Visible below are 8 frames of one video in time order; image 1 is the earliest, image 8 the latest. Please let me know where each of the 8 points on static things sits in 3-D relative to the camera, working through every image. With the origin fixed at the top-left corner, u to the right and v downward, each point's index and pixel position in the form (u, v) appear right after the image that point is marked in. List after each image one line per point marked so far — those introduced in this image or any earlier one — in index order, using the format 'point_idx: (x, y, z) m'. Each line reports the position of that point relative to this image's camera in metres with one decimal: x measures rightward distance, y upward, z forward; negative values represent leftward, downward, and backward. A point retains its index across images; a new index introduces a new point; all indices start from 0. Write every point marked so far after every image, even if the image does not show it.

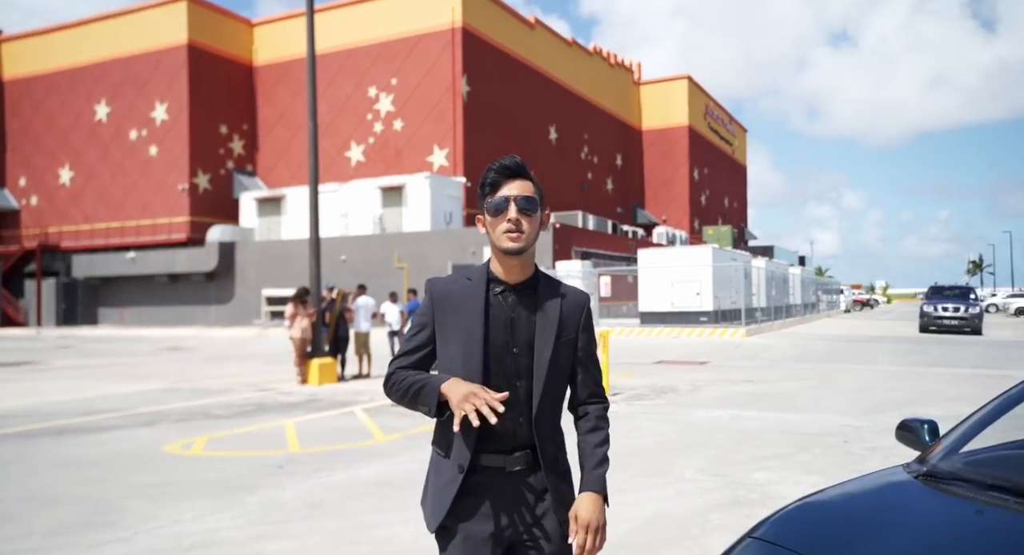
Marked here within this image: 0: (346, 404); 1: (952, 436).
0: (-2.4, -1.9, +10.3) m
1: (+2.4, -0.8, +3.7) m
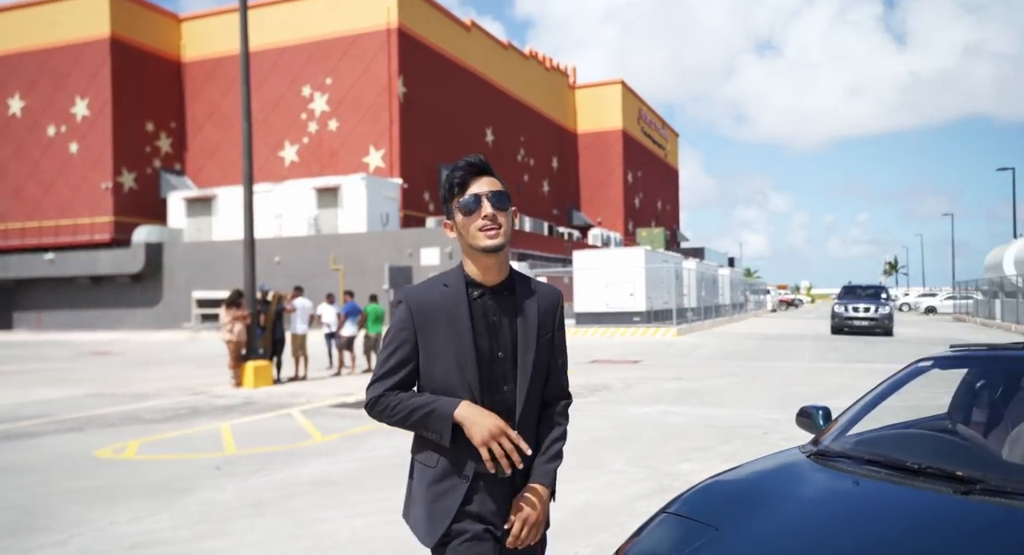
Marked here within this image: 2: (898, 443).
0: (-3.4, -1.9, +10.3) m
1: (+2.0, -0.8, +4.2) m
2: (+2.0, -0.8, +3.5) m
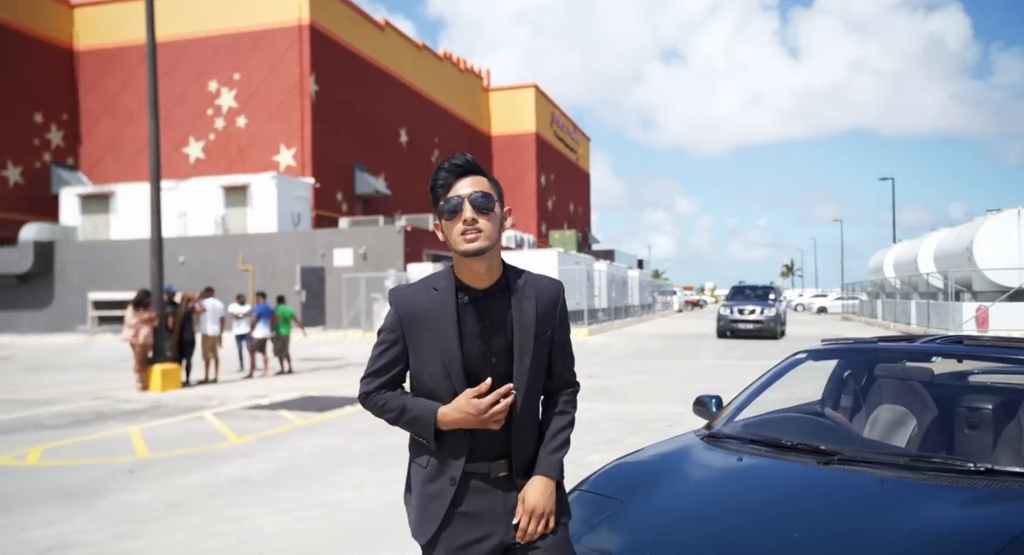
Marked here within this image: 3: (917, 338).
0: (-4.6, -1.9, +10.1) m
1: (+1.5, -0.8, +4.7) m
2: (+1.5, -0.9, +4.0) m
3: (+2.7, -0.4, +4.7) m
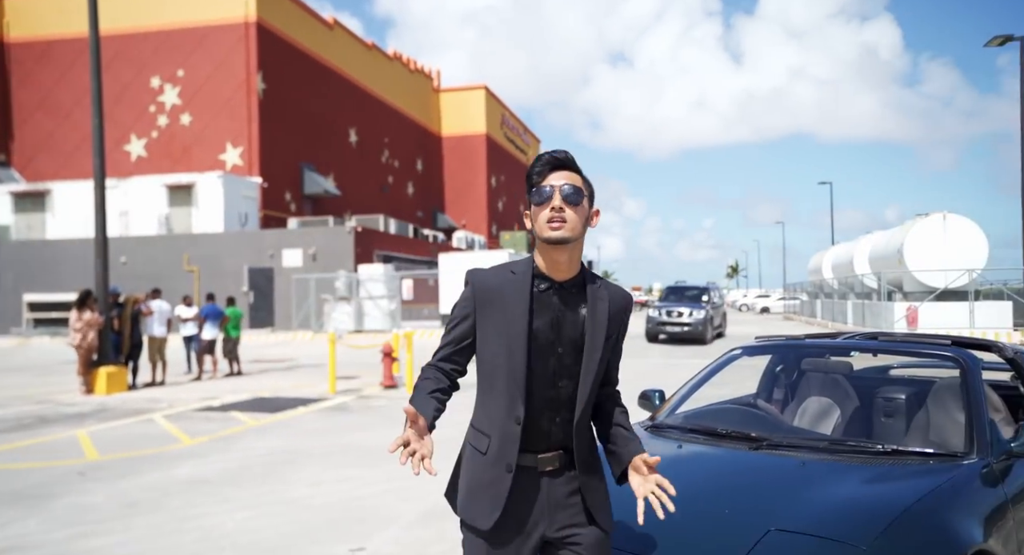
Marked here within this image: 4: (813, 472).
0: (-5.3, -1.9, +10.0) m
1: (+1.2, -0.9, +5.0) m
2: (+1.3, -0.9, +4.4) m
3: (+2.4, -0.4, +5.2) m
4: (+1.4, -0.9, +3.3) m
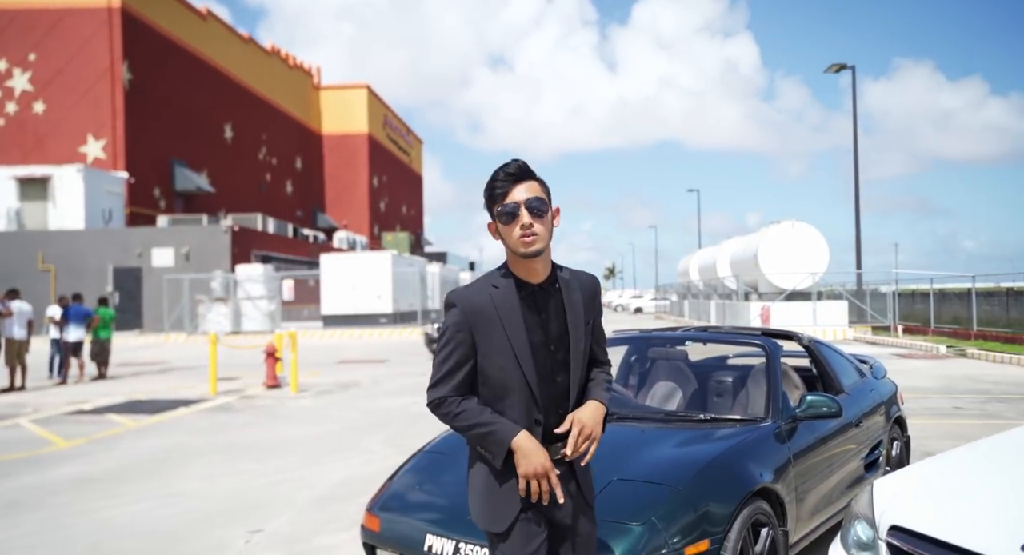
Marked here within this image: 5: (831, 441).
0: (-6.9, -1.9, +9.6) m
1: (+0.3, -0.9, +5.7) m
2: (+0.5, -0.9, +5.1) m
3: (+1.5, -0.4, +6.1) m
4: (+0.8, -0.9, +4.1) m
5: (+2.1, -1.1, +4.6) m
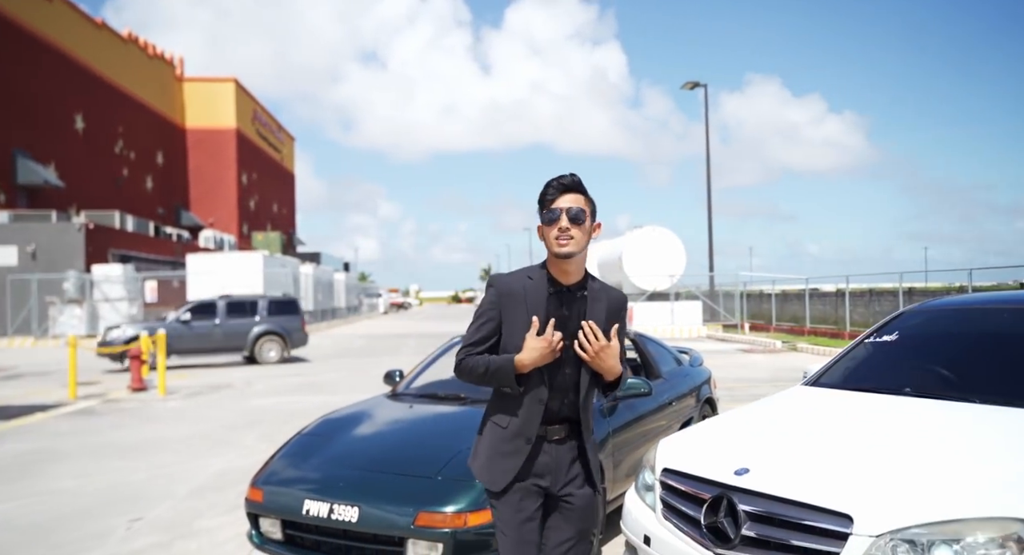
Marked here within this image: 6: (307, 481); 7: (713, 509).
0: (-8.7, -1.9, +9.0) m
1: (-0.9, -0.9, +6.4) m
2: (-0.6, -0.9, +5.9) m
3: (+0.2, -0.5, +7.0) m
4: (-0.1, -1.0, +4.9) m
5: (+1.1, -1.1, +5.6) m
6: (-1.2, -1.2, +4.1) m
7: (+0.9, -1.1, +3.2) m
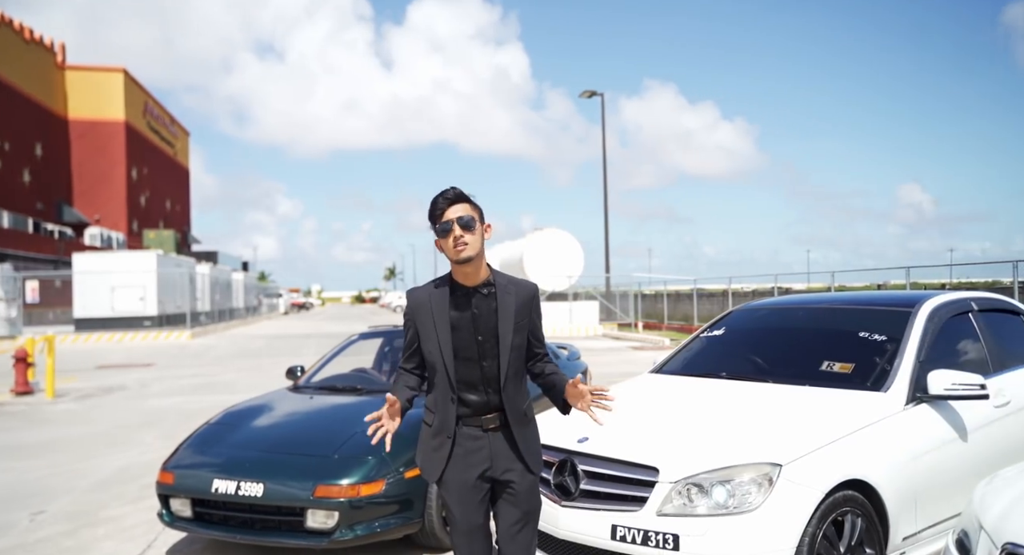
0: (-10.0, -1.9, +8.4) m
1: (-2.0, -0.9, +6.9) m
2: (-1.6, -0.9, +6.4) m
3: (-0.9, -0.5, +7.6) m
4: (-1.0, -1.0, +5.5) m
5: (+0.1, -1.2, +6.4) m
6: (-2.0, -1.2, +4.6) m
7: (+0.3, -1.1, +4.0) m
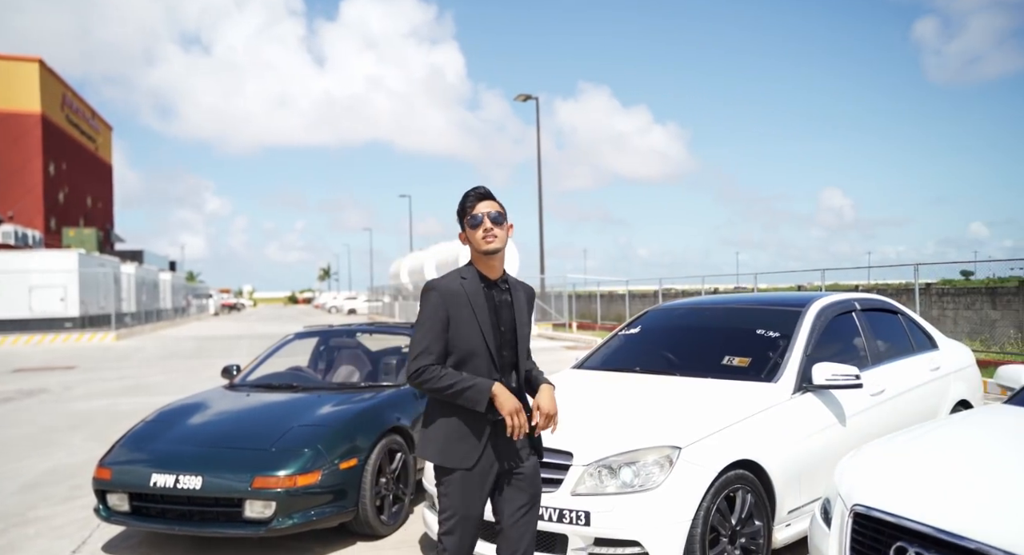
0: (-10.8, -1.9, +7.8) m
1: (-2.7, -0.9, +7.1) m
2: (-2.2, -1.0, +6.6) m
3: (-1.7, -0.5, +7.8) m
4: (-1.6, -1.0, +5.7) m
5: (-0.5, -1.2, +6.7) m
6: (-2.4, -1.2, +4.7) m
7: (-0.2, -1.1, +4.3) m
